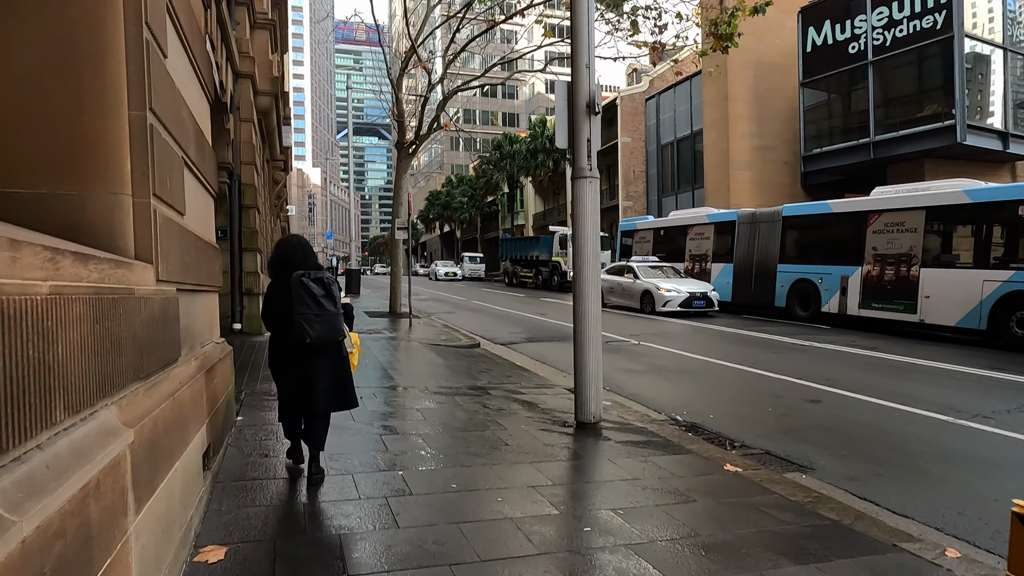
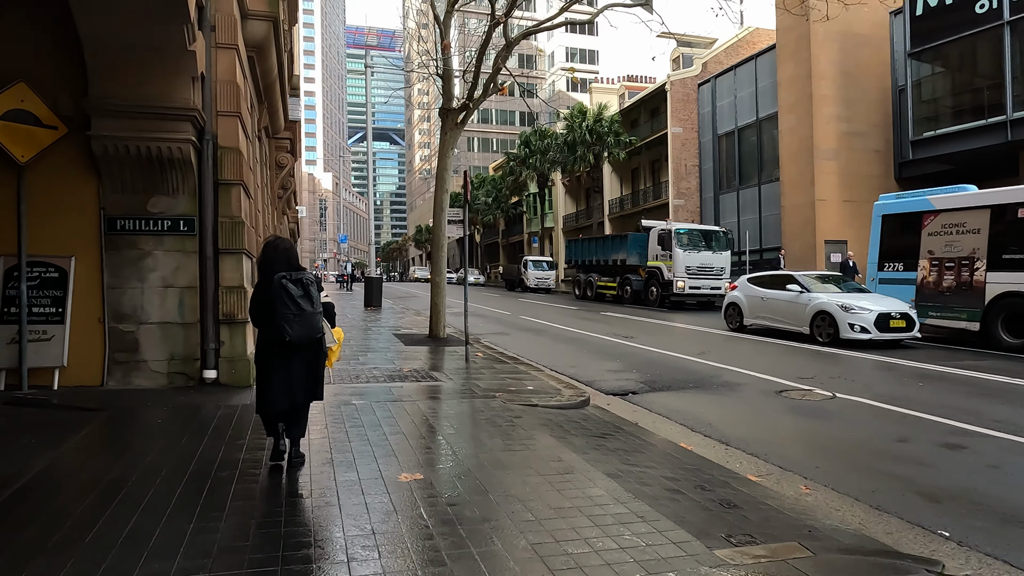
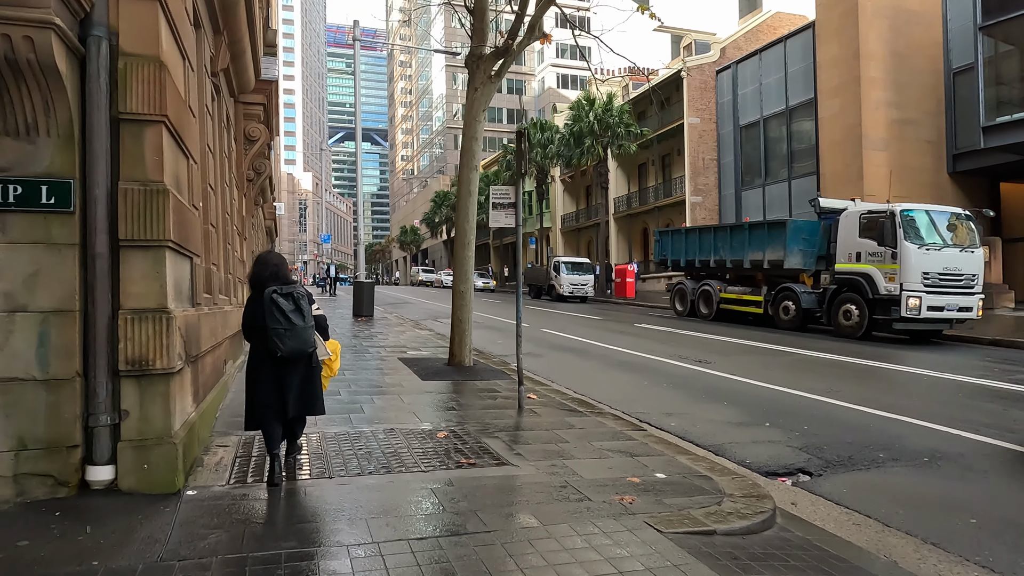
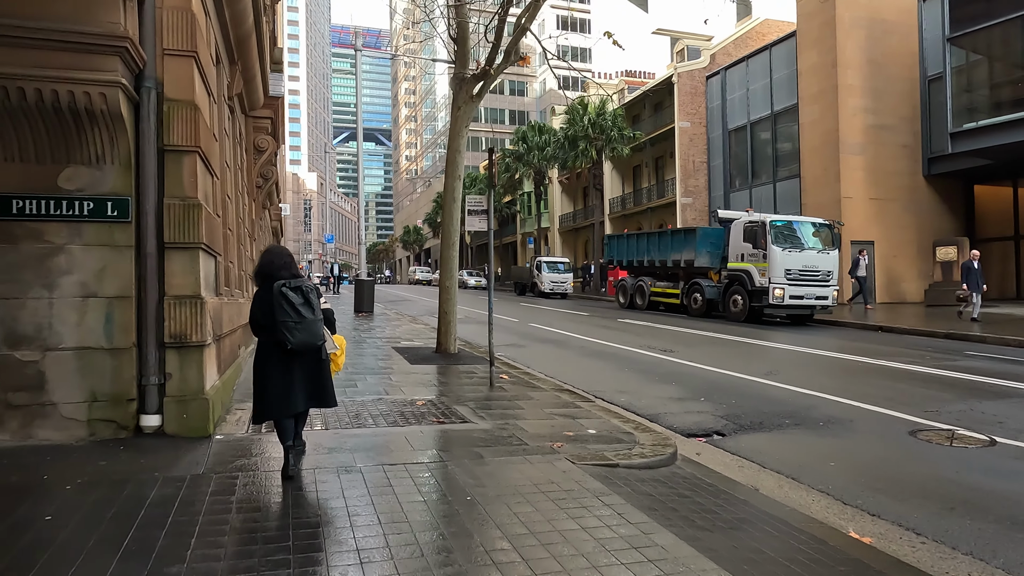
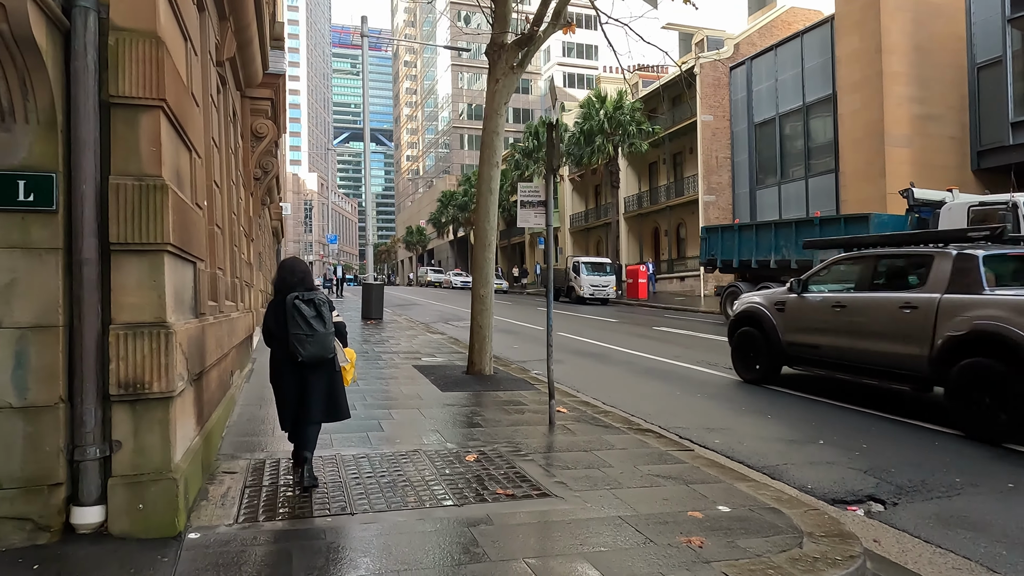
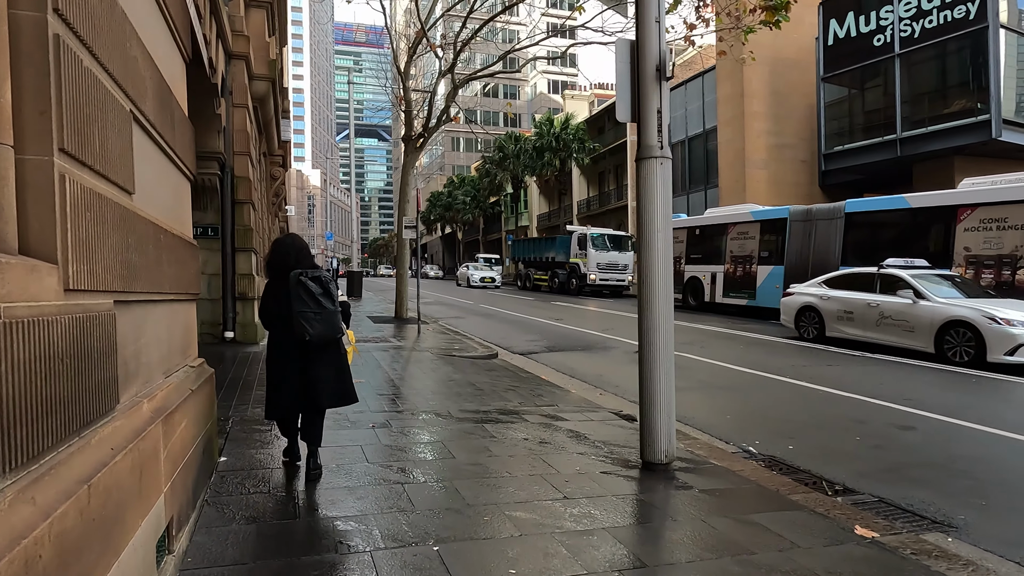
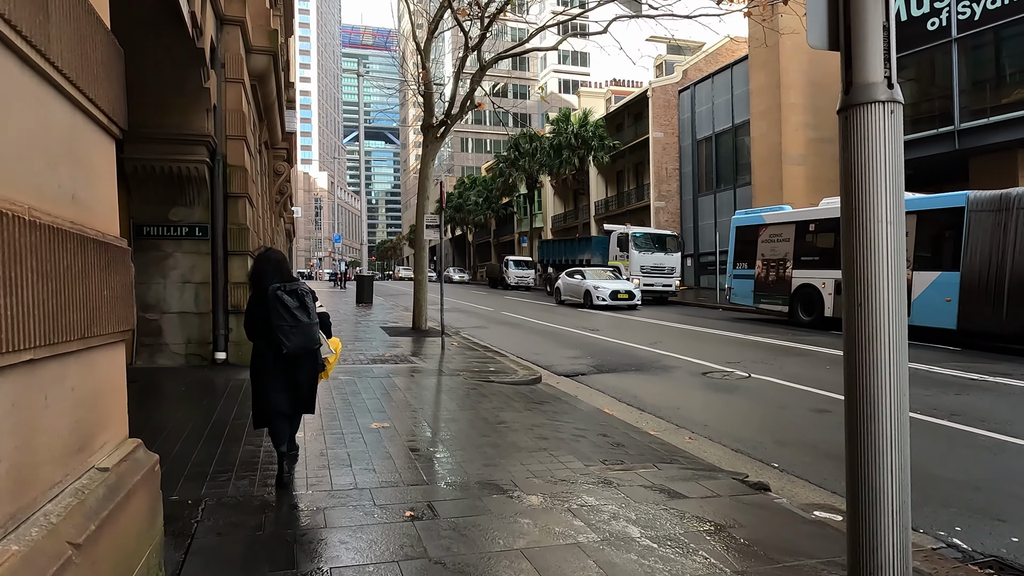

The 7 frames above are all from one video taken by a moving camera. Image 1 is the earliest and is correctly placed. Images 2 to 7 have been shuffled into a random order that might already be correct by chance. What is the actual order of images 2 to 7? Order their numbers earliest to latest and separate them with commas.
6, 7, 2, 4, 3, 5
